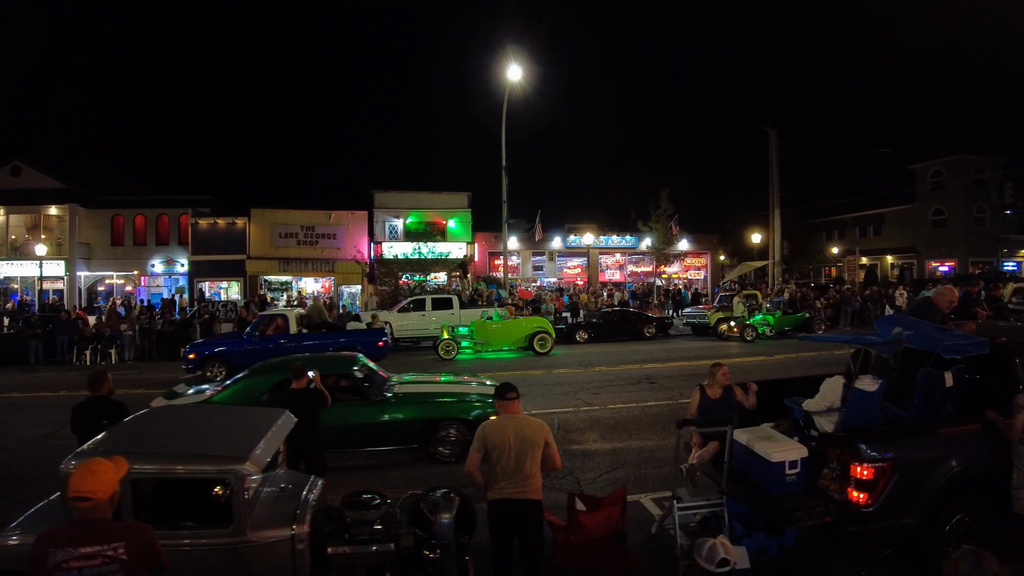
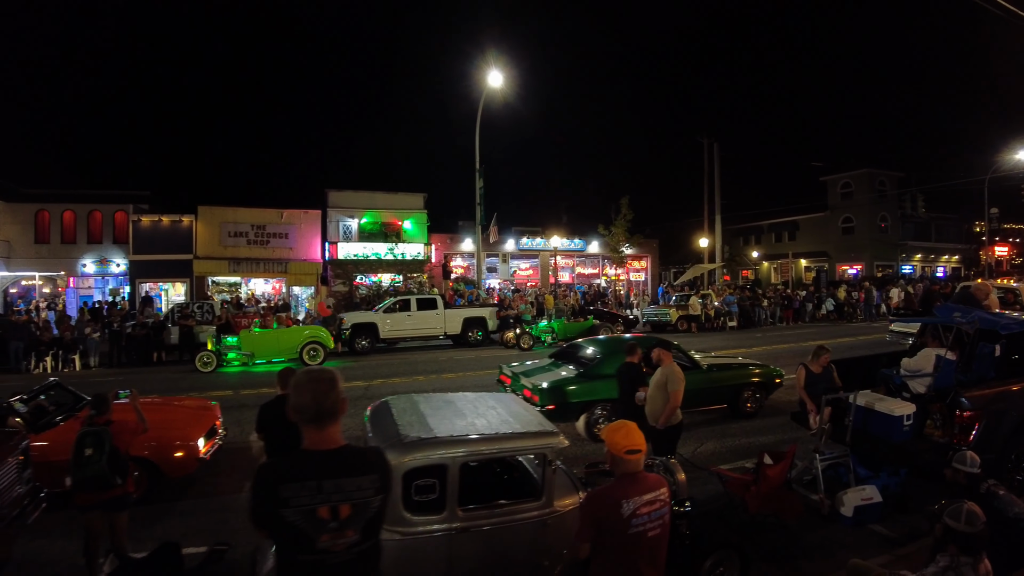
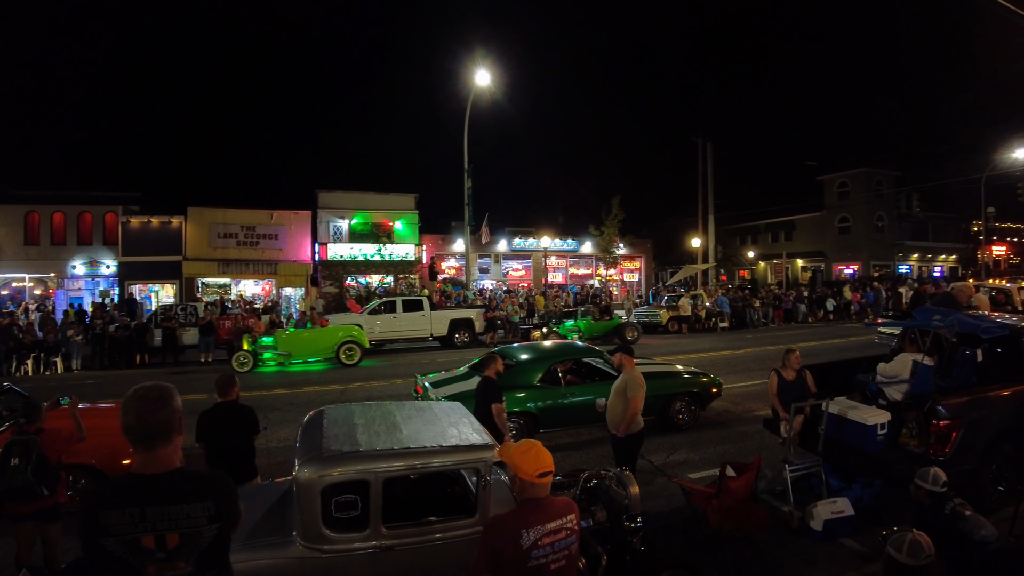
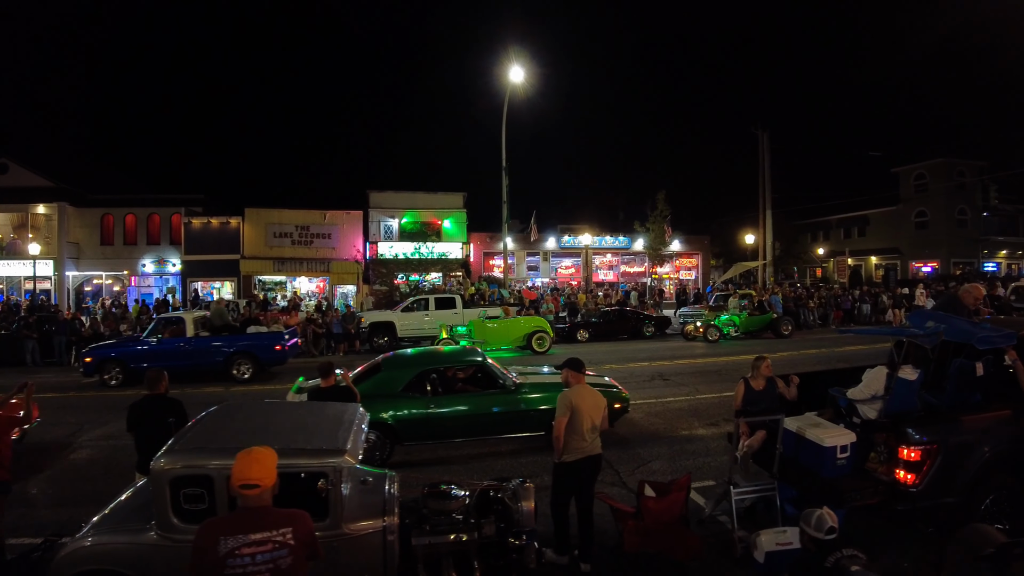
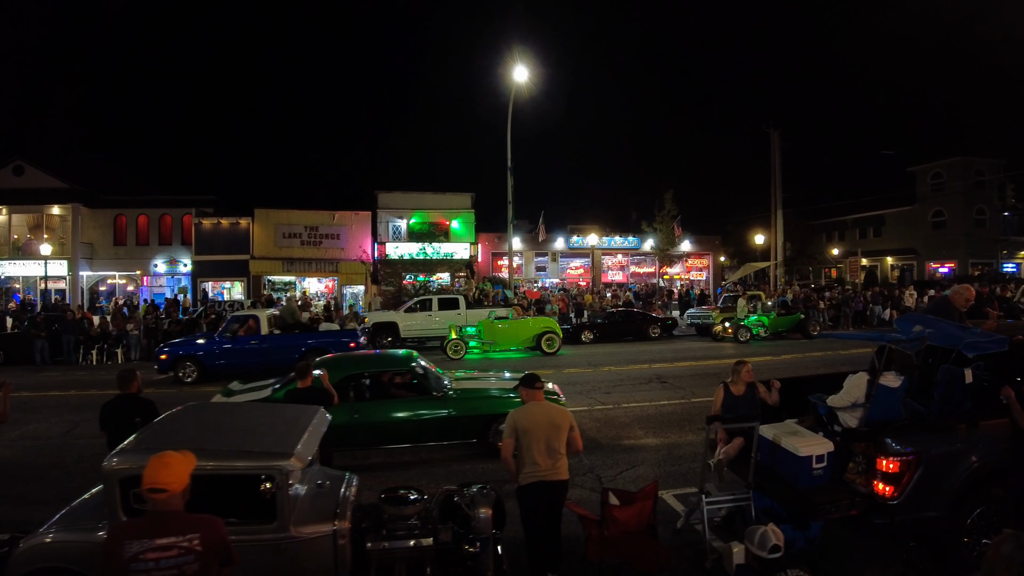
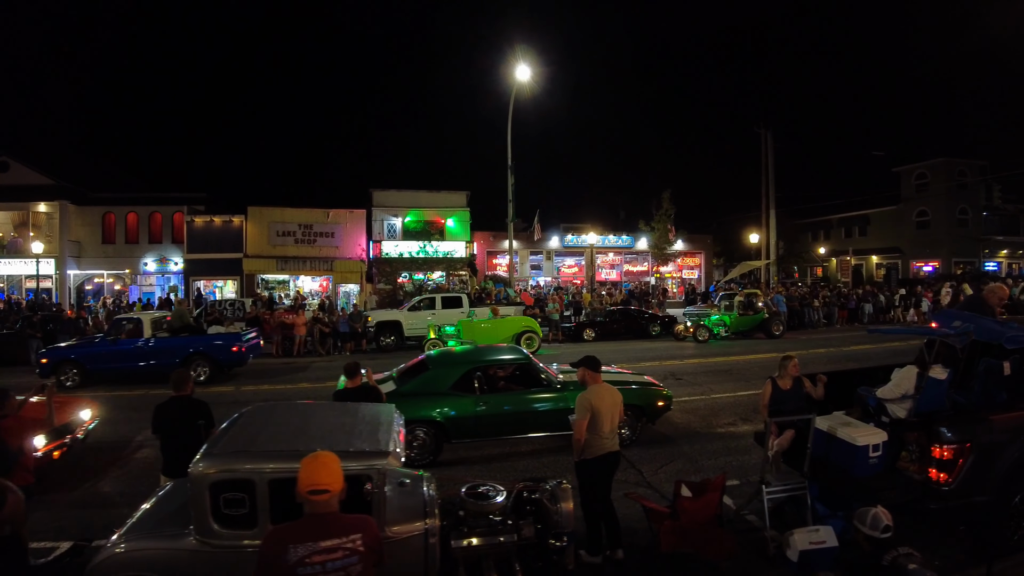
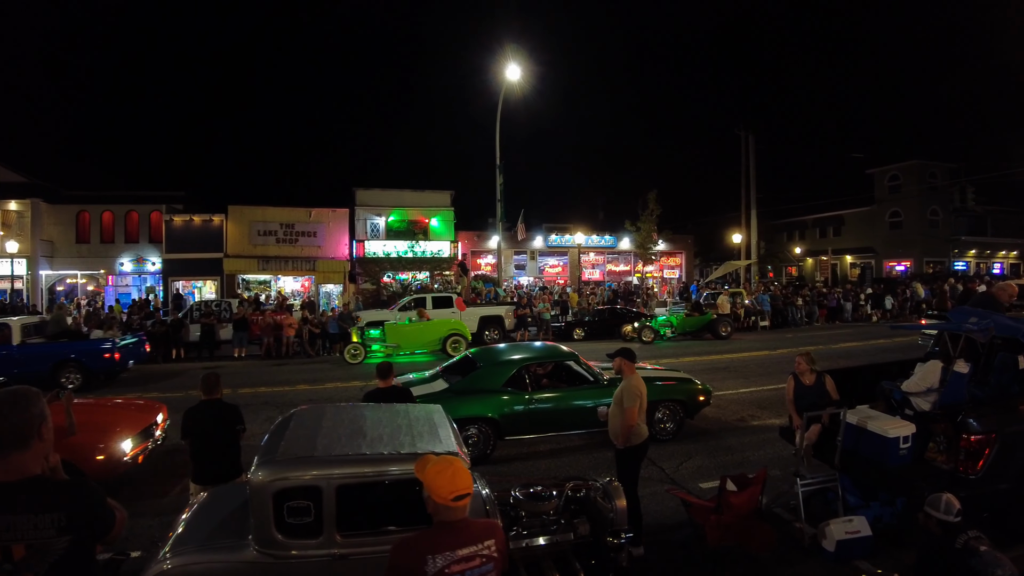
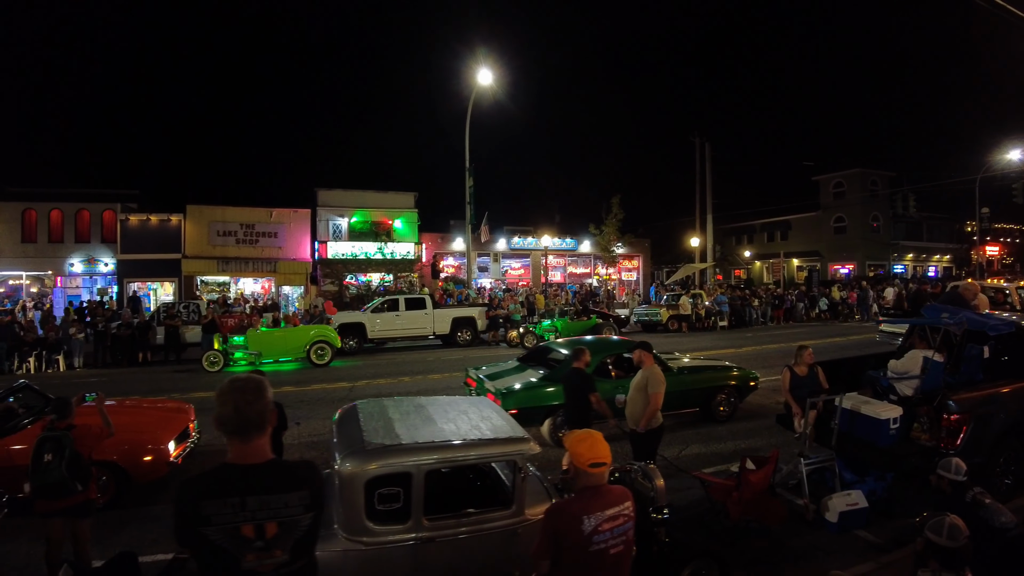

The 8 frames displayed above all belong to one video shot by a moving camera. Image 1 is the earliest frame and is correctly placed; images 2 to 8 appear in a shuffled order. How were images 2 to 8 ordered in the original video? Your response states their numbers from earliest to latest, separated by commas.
5, 4, 6, 7, 3, 8, 2
